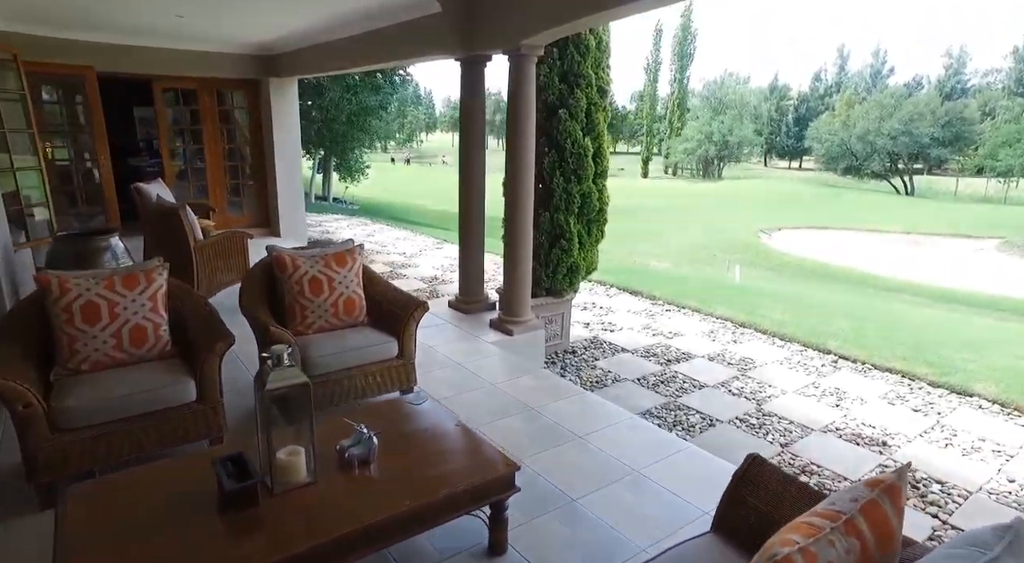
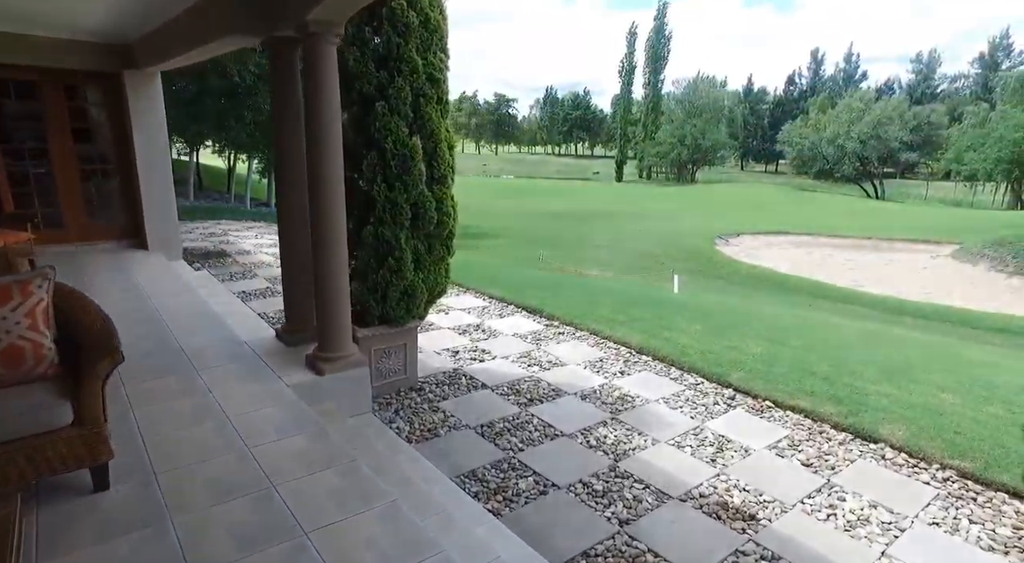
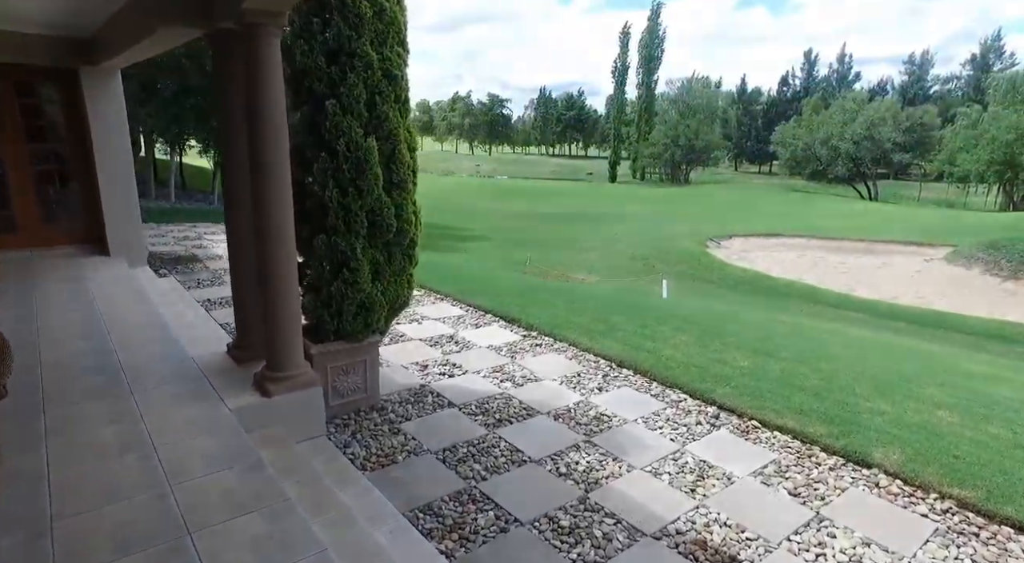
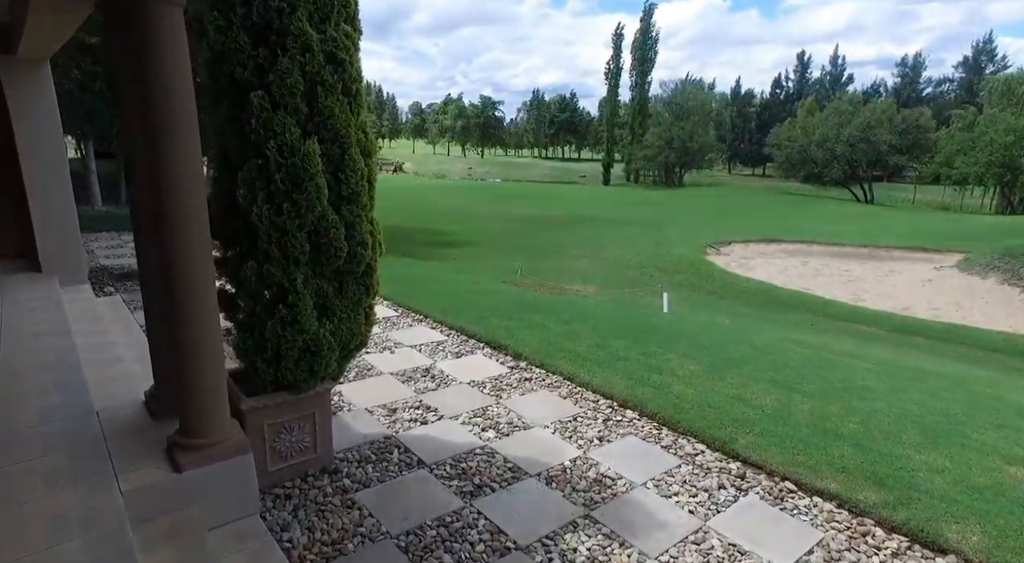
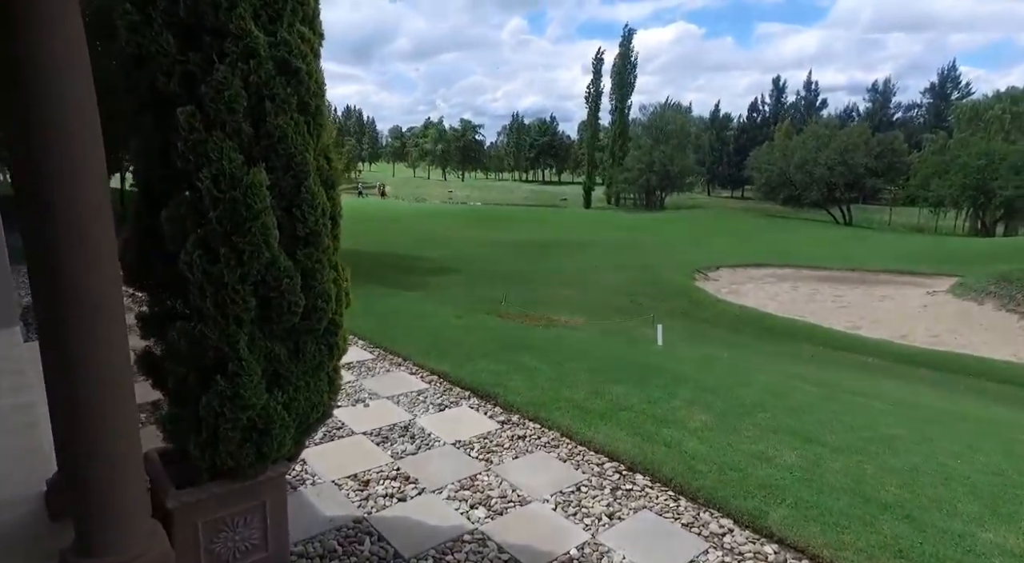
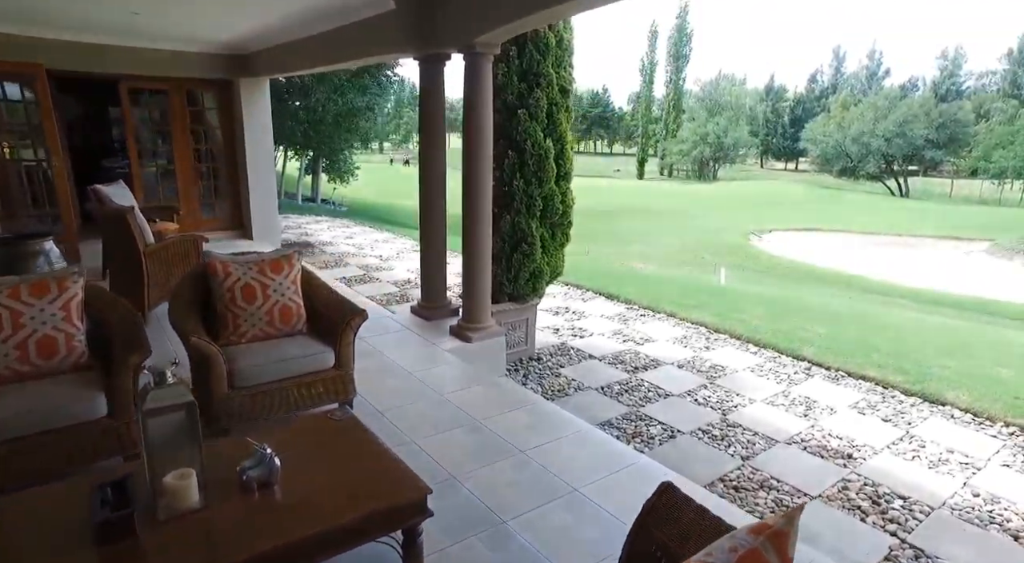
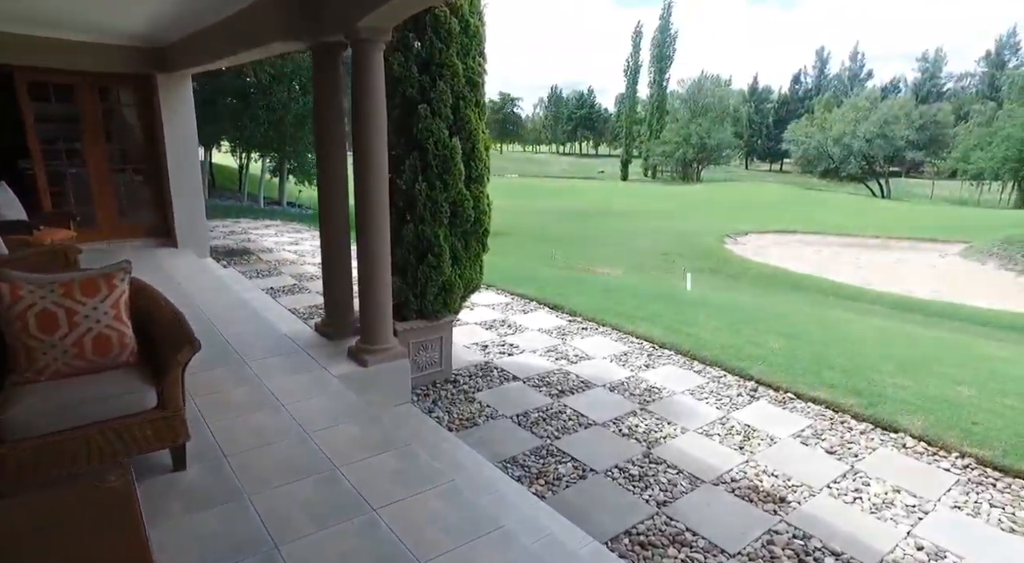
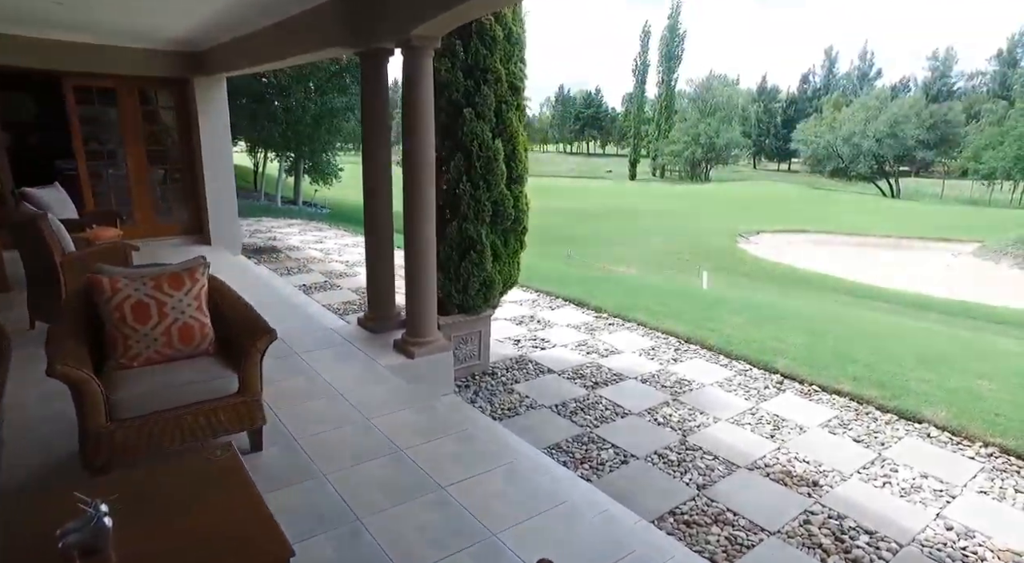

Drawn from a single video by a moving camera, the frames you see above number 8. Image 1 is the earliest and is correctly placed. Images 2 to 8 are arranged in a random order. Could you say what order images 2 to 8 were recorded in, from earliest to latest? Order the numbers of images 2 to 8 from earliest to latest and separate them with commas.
6, 8, 7, 2, 3, 4, 5
